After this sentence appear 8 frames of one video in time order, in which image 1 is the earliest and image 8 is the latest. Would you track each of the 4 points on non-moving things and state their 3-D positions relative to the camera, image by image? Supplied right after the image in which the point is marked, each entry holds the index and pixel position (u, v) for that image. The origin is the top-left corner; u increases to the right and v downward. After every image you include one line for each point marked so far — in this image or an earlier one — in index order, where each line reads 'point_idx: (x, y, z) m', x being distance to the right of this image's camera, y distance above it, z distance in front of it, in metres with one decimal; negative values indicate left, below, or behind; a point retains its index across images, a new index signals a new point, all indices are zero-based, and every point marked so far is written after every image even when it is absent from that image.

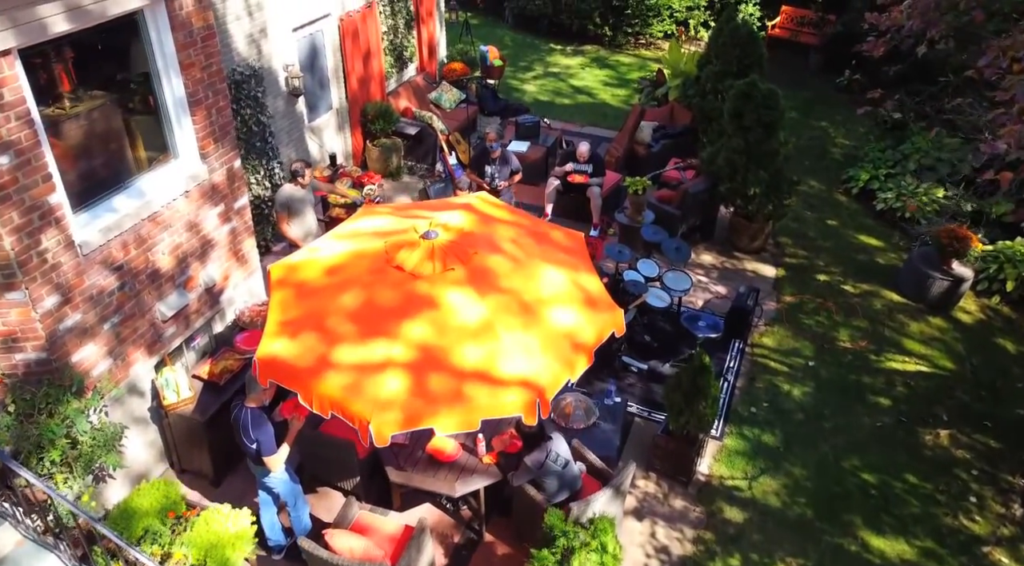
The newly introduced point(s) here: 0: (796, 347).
0: (+3.3, -0.7, +8.3) m
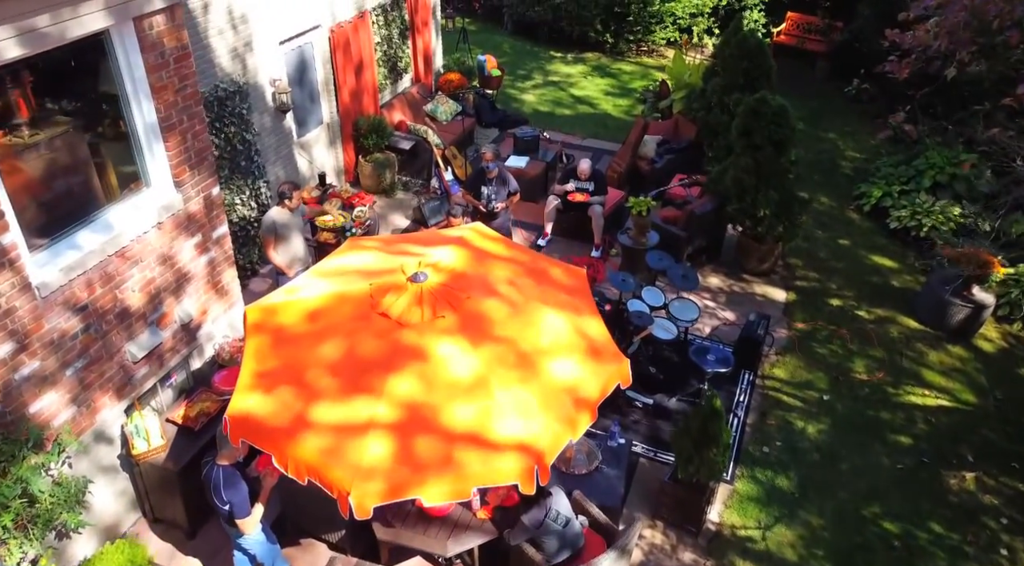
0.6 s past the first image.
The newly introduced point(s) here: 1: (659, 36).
0: (+3.3, -1.1, +7.9) m
1: (+3.5, +5.9, +17.1) m
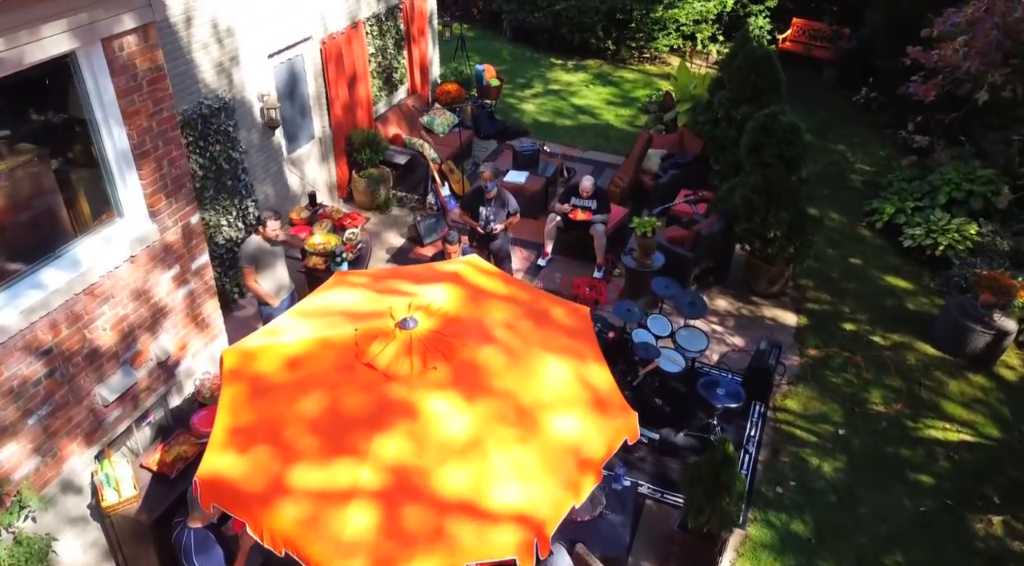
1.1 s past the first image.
0: (+3.2, -1.3, +7.5) m
1: (+3.5, +5.6, +16.8) m
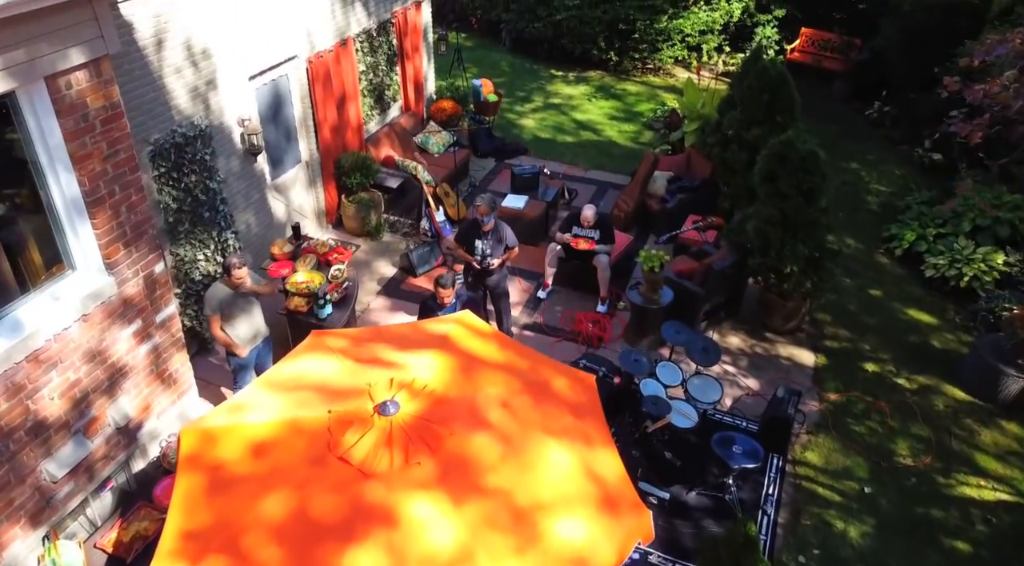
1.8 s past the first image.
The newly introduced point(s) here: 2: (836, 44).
0: (+3.2, -1.8, +6.9) m
1: (+3.5, +5.2, +16.2) m
2: (+7.0, +5.2, +15.7) m
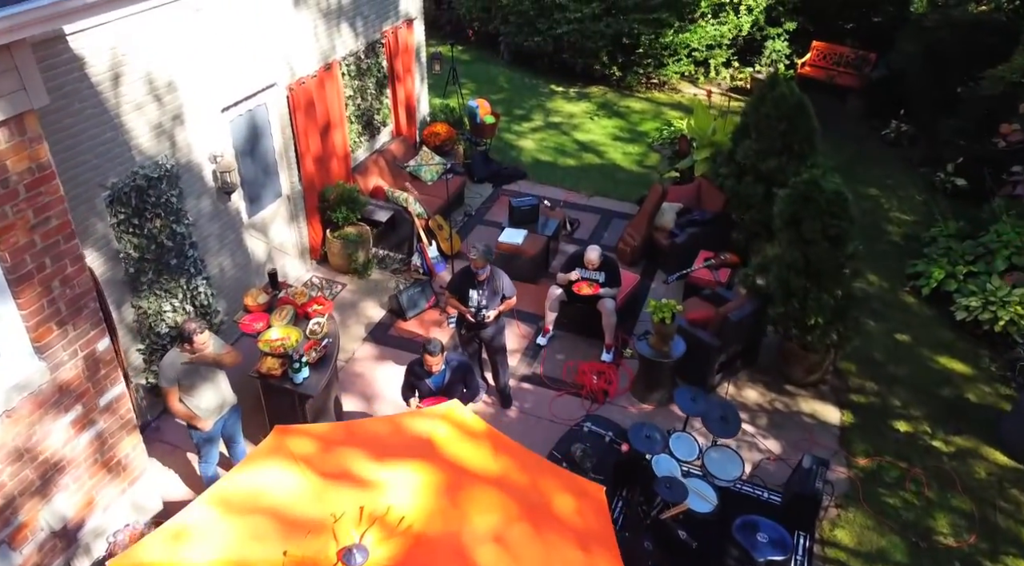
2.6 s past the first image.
0: (+3.2, -2.3, +6.2) m
1: (+3.4, +4.6, +15.5) m
2: (+7.0, +4.7, +15.0) m
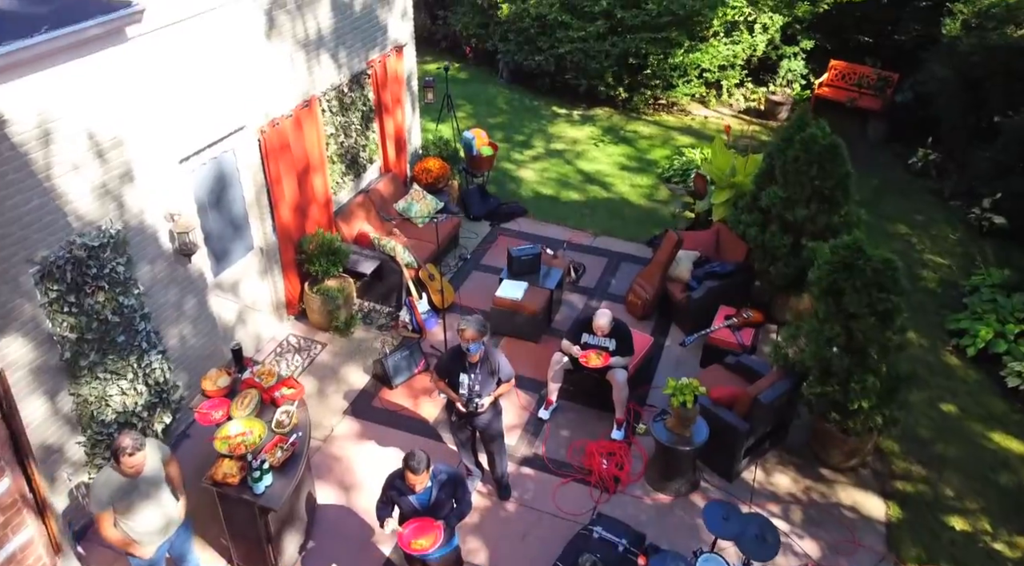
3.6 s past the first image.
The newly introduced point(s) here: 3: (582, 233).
0: (+3.2, -3.0, +5.3) m
1: (+3.4, +3.9, +14.6) m
2: (+7.0, +4.0, +14.0) m
3: (+1.0, +0.7, +10.6) m
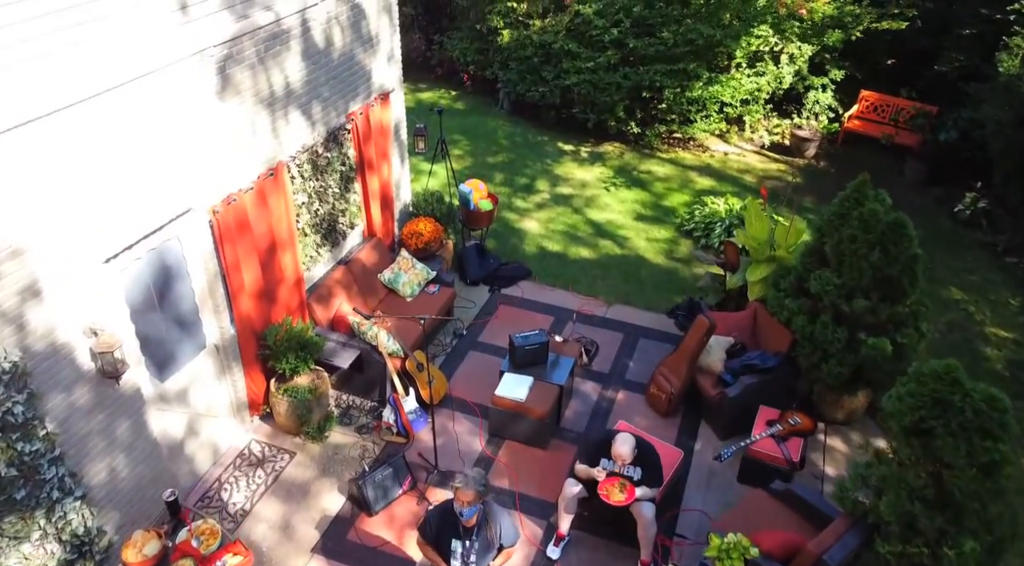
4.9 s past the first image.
0: (+3.2, -3.9, +4.0) m
1: (+3.5, +2.9, +13.3) m
2: (+7.0, +3.0, +12.8) m
3: (+1.1, -0.2, +9.3) m
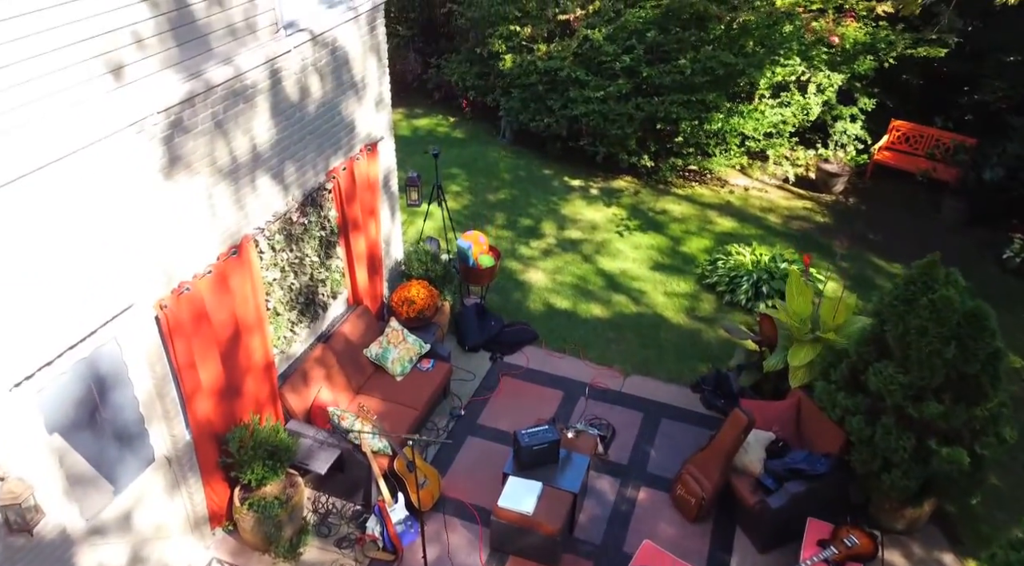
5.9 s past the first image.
0: (+3.2, -4.7, +2.9) m
1: (+3.5, +2.1, +12.3) m
2: (+7.1, +2.2, +11.7) m
3: (+1.1, -1.0, +8.3) m
